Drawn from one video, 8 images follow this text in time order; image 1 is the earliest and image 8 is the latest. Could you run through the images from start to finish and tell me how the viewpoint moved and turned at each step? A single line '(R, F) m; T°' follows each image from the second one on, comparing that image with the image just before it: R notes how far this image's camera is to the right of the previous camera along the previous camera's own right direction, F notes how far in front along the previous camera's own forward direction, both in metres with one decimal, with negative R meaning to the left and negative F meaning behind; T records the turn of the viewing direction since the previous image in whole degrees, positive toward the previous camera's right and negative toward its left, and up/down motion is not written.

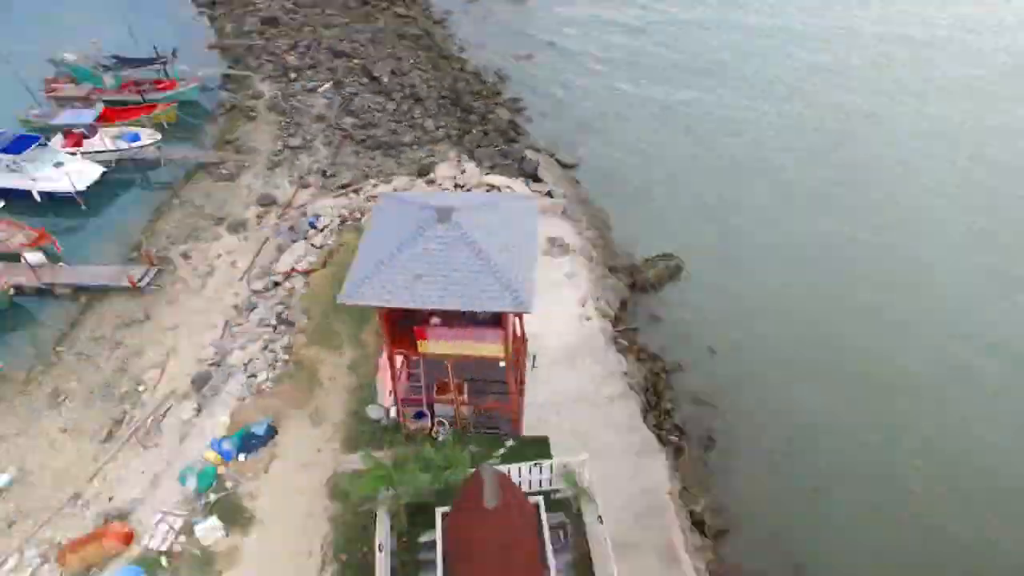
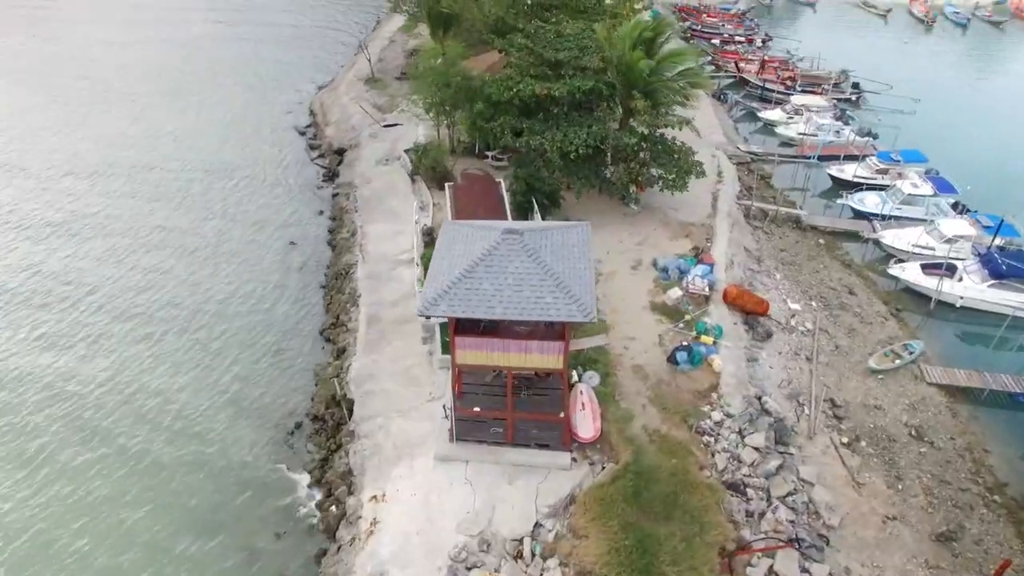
(+0.6, +3.4) m; -2°
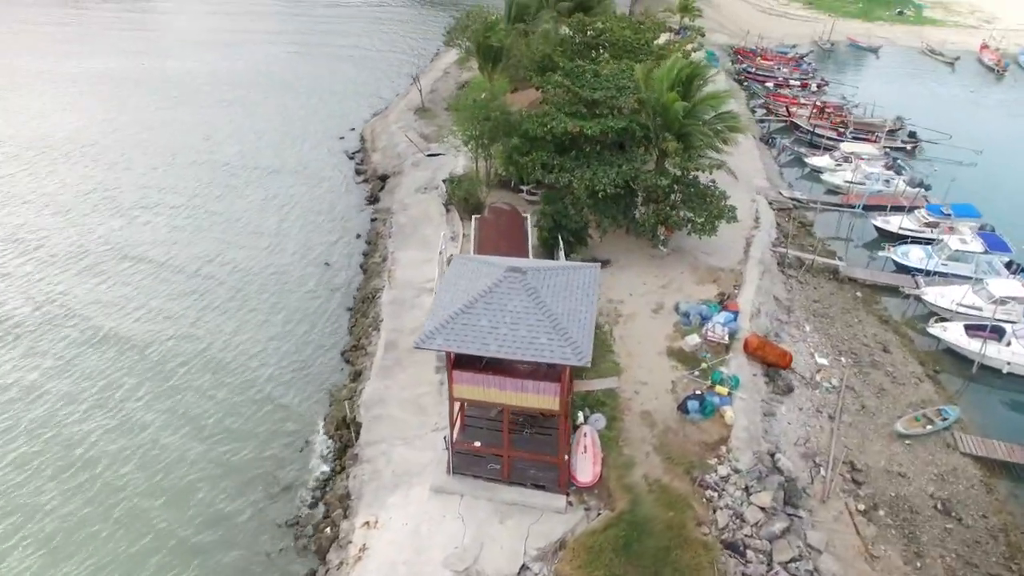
(+1.2, 0.0) m; -5°
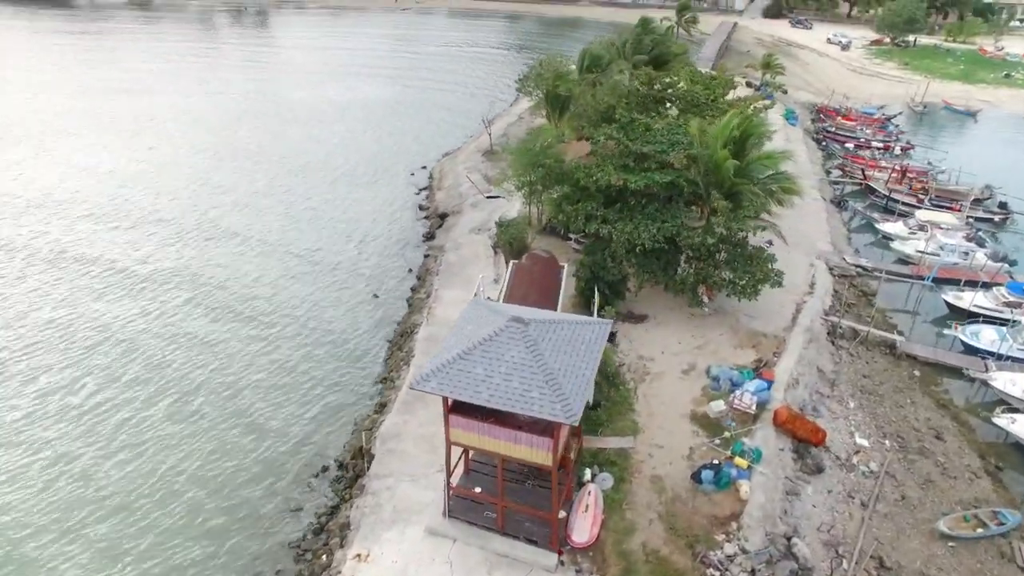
(+1.7, 0.0) m; -7°
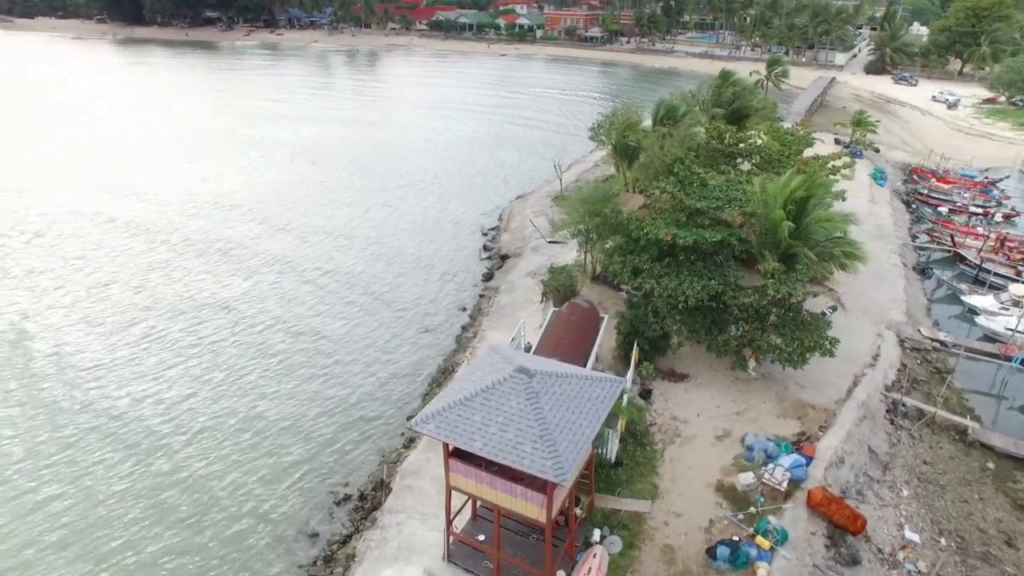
(+1.8, 0.0) m; -8°
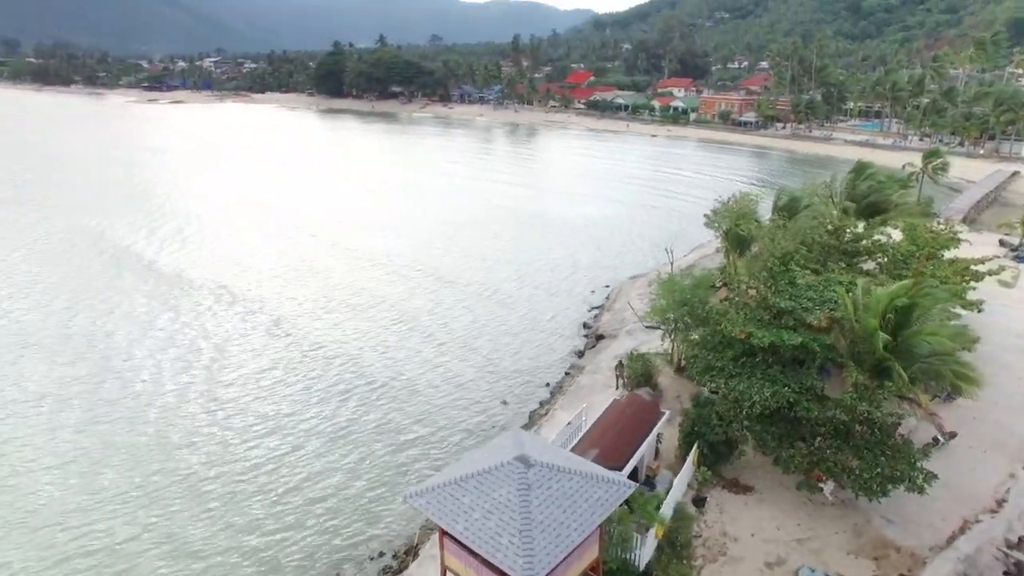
(+3.1, +0.2) m; -14°
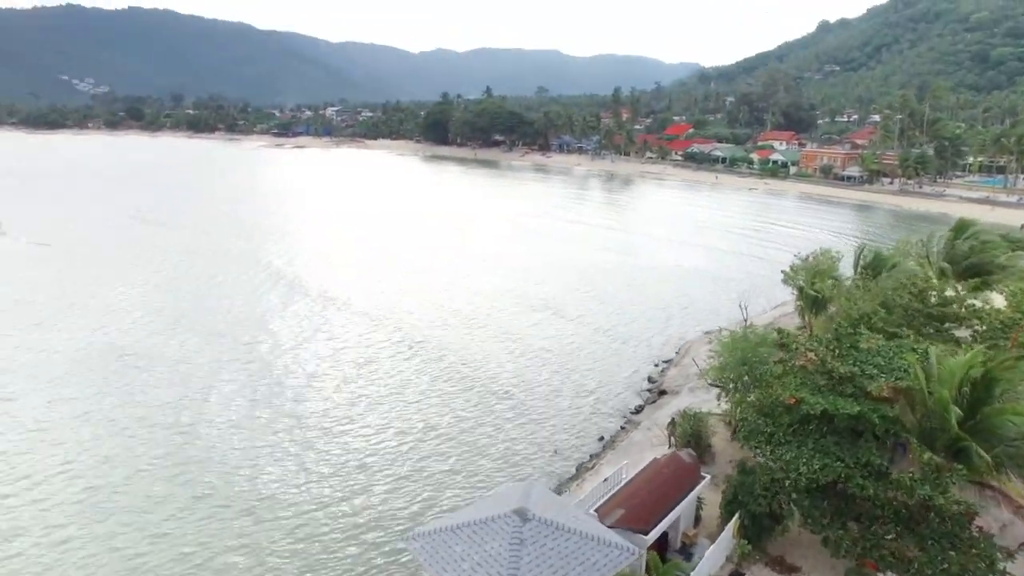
(+1.9, +0.3) m; -9°
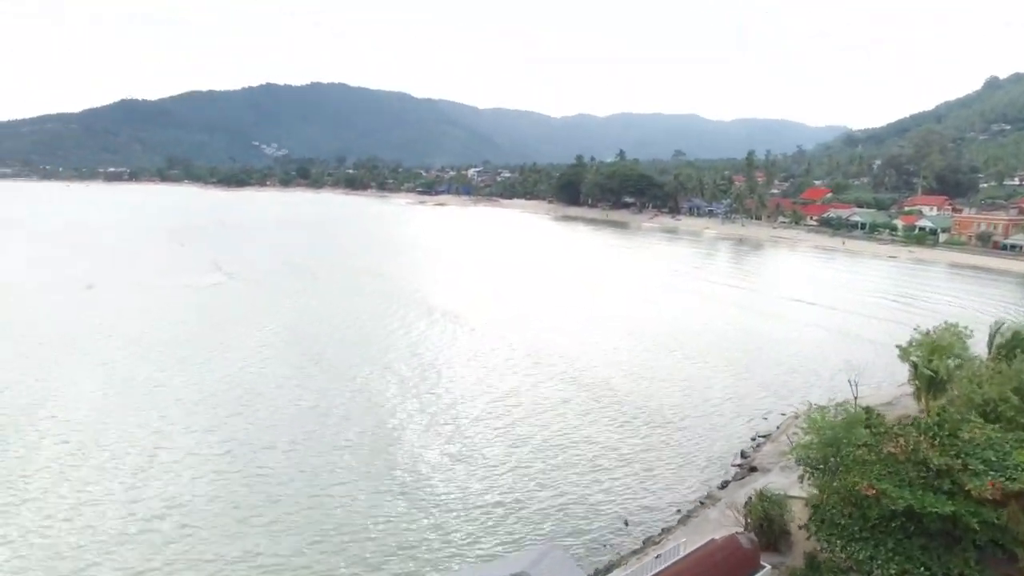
(+2.6, +0.7) m; -12°
